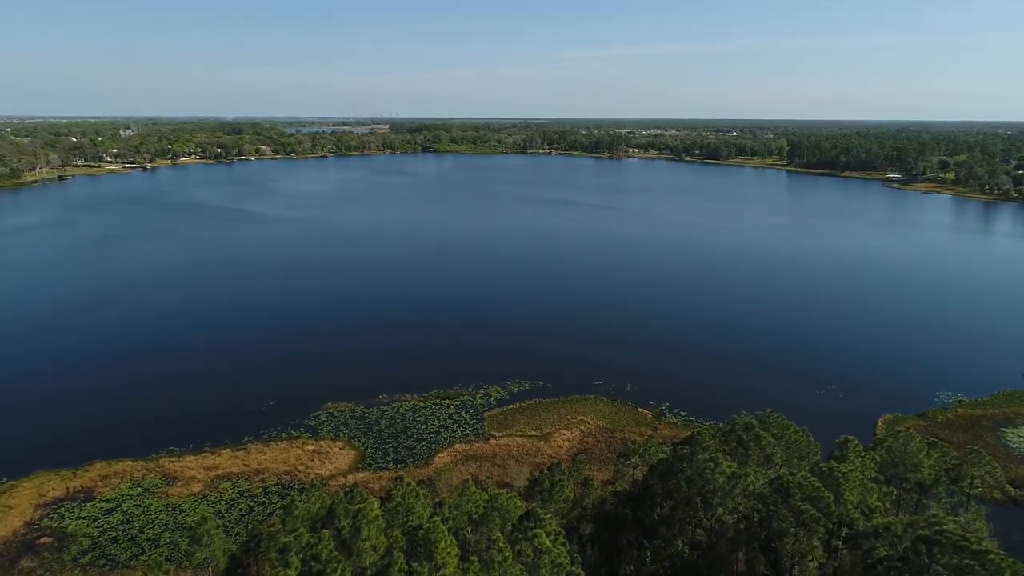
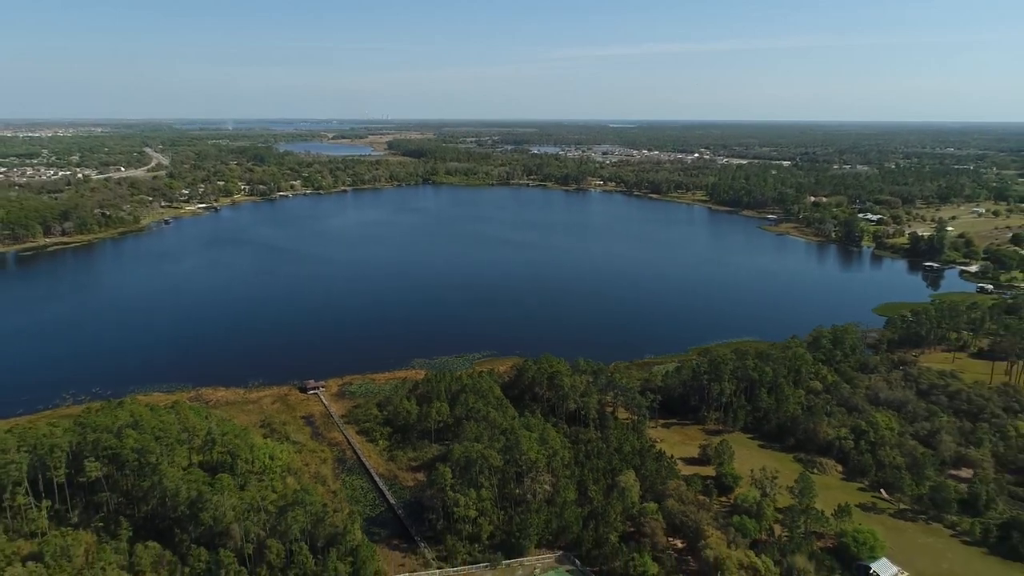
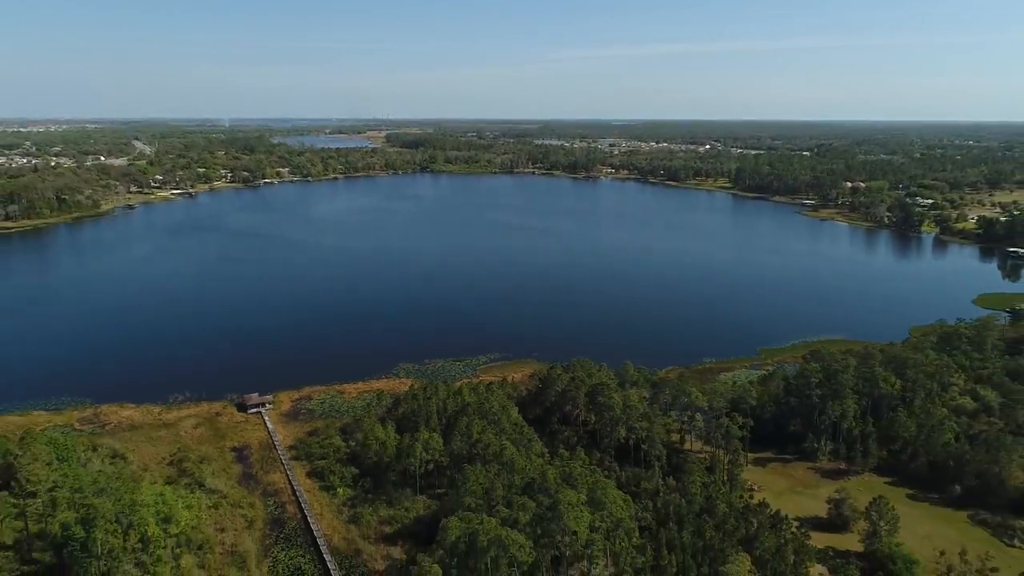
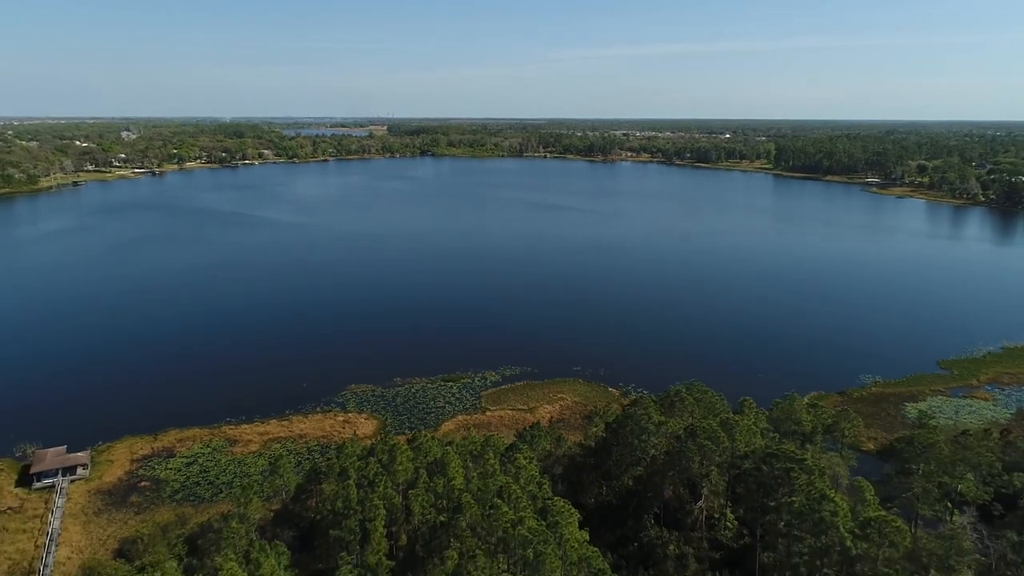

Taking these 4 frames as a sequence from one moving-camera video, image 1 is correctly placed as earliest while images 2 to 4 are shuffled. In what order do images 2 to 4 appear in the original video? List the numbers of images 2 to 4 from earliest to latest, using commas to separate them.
4, 3, 2
